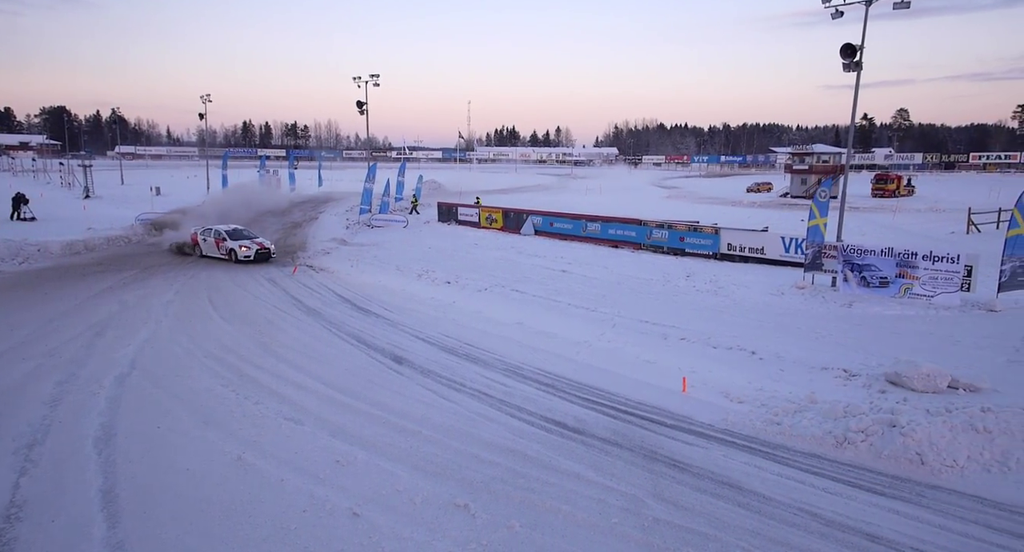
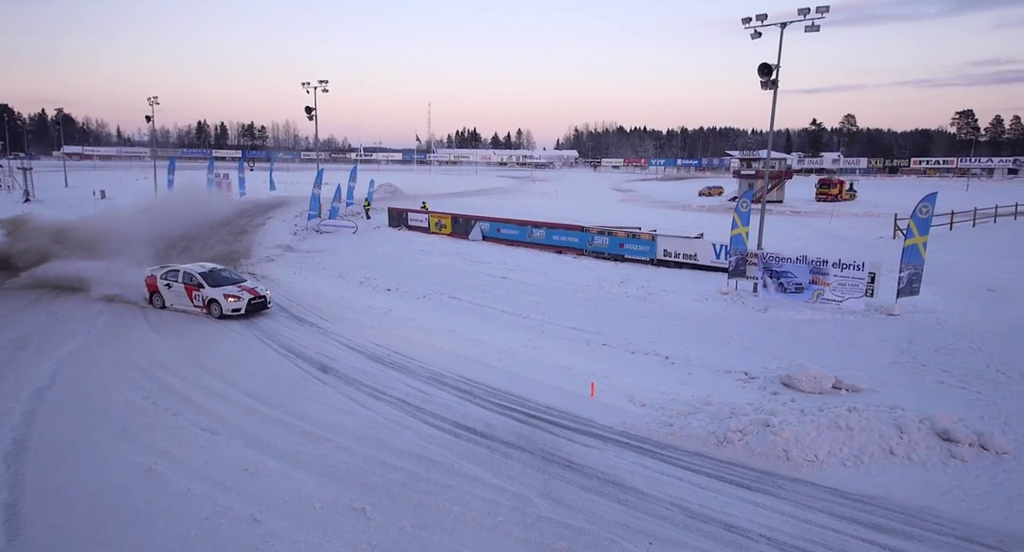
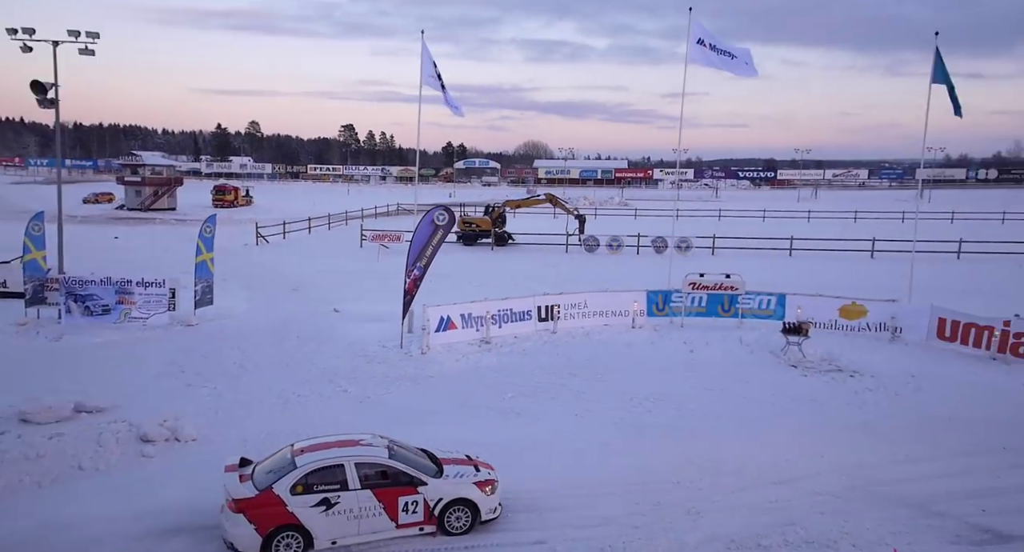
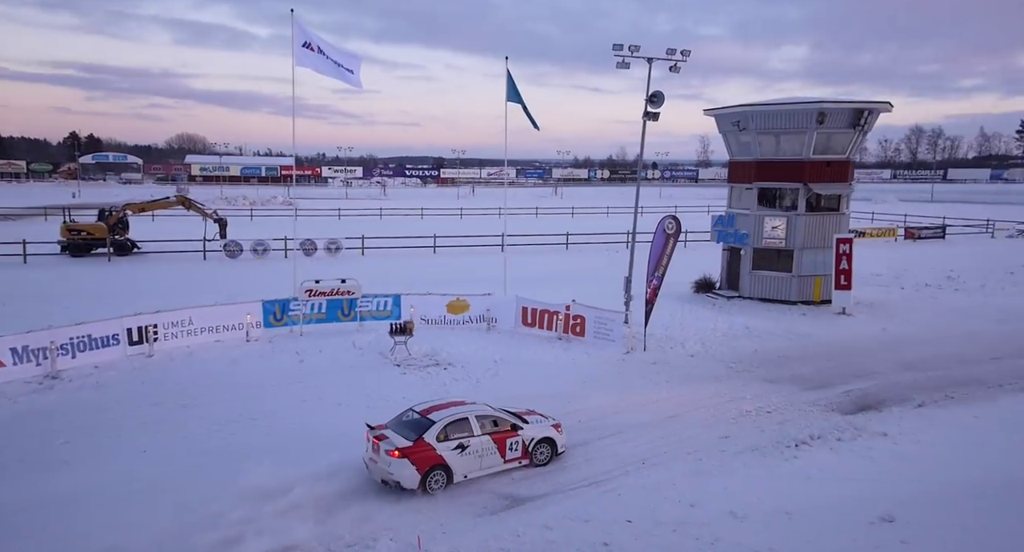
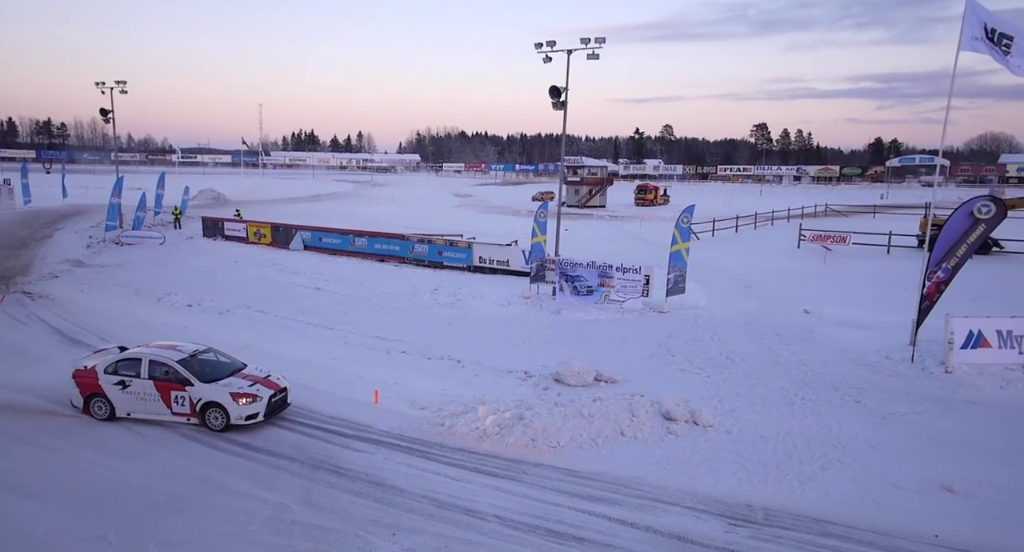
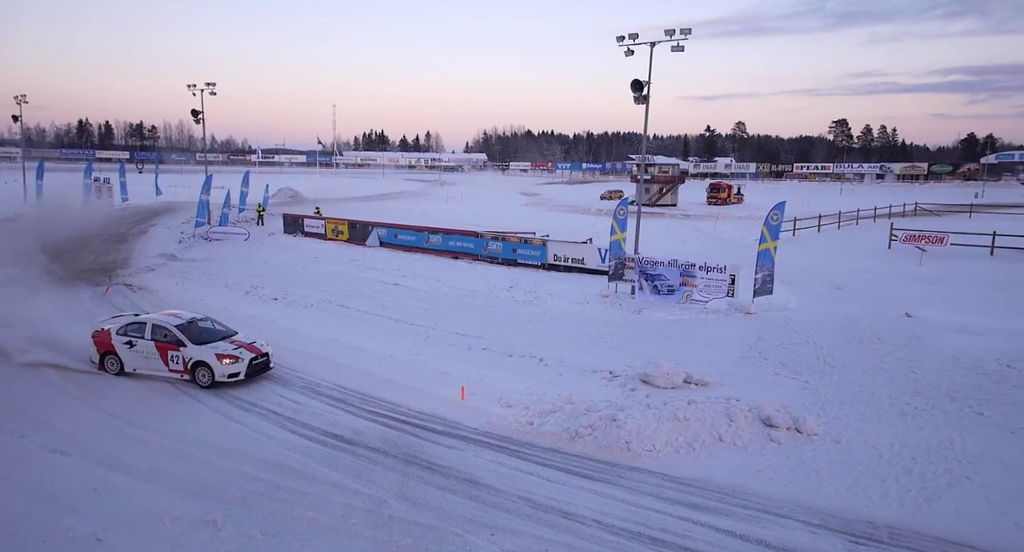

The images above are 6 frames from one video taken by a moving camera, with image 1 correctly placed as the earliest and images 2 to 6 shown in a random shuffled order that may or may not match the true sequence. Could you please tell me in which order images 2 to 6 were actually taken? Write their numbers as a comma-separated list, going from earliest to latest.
2, 6, 5, 3, 4
